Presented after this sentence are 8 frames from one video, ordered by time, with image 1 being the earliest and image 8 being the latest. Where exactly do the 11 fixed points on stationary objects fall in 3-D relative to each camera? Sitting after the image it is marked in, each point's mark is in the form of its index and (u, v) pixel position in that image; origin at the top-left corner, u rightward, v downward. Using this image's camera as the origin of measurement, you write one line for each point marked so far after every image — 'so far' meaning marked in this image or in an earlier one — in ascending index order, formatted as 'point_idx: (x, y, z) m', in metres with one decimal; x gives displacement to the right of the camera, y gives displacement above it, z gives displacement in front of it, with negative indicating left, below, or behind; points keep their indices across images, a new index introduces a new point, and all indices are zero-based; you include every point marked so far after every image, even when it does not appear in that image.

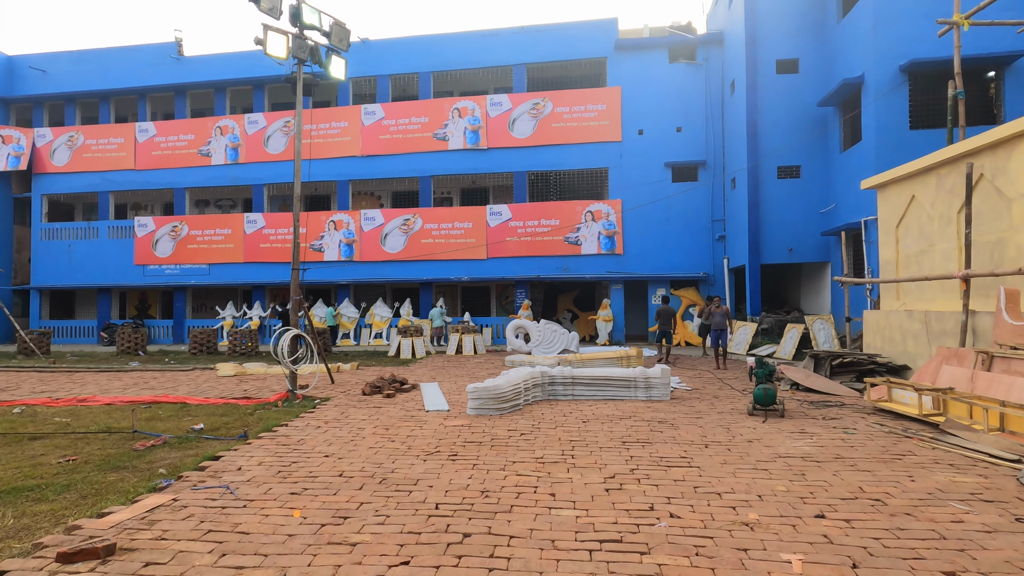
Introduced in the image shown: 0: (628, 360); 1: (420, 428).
0: (+2.3, -1.5, +10.7) m
1: (-0.9, -1.4, +5.4) m
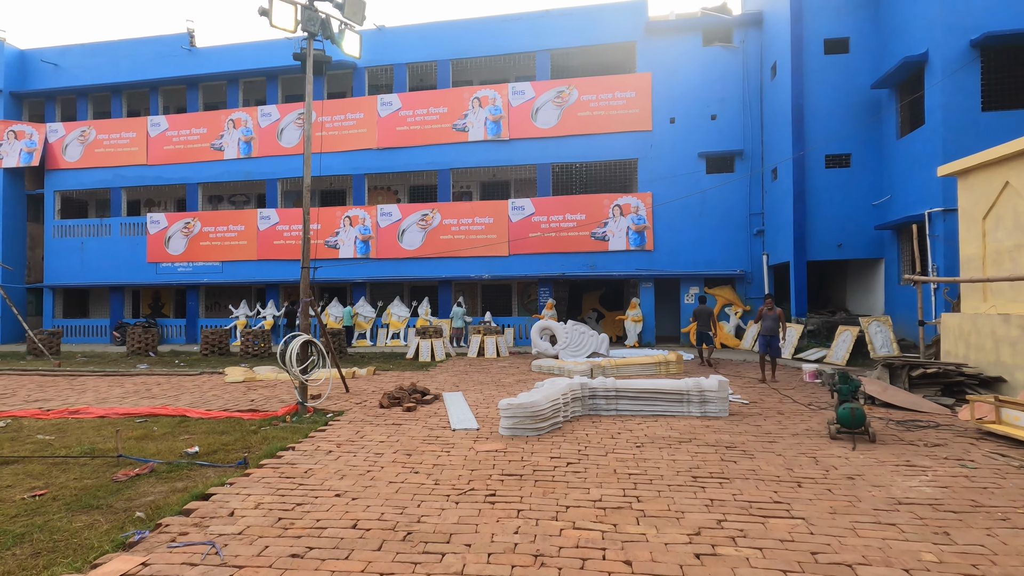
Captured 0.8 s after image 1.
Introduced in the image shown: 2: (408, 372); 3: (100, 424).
0: (+2.8, -1.4, +9.9) m
1: (-0.6, -1.4, +4.6) m
2: (-2.0, -1.6, +10.5) m
3: (-4.6, -1.5, +6.0) m
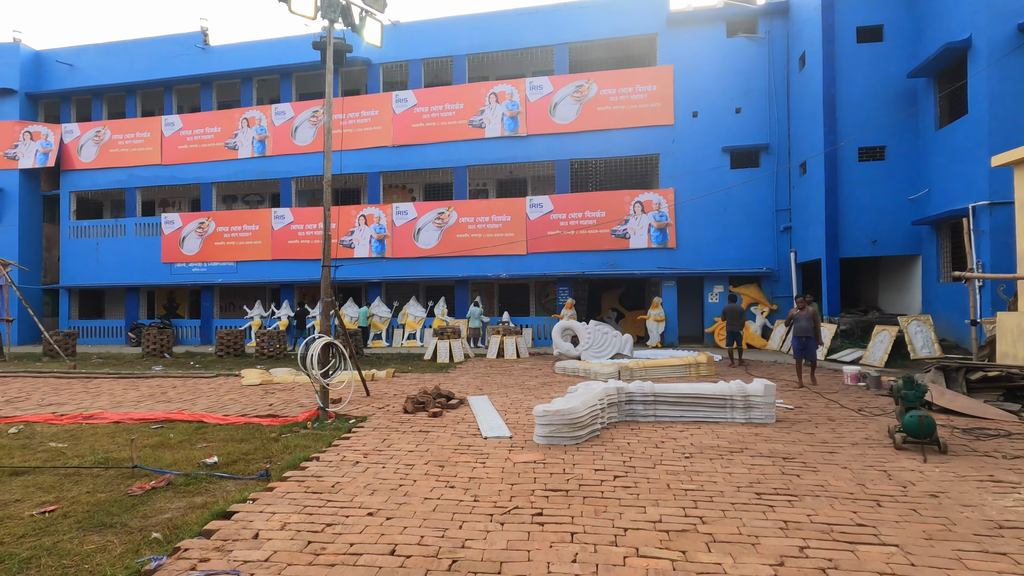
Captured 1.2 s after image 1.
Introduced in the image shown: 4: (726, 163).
0: (+3.2, -1.4, +9.5) m
1: (-0.2, -1.4, +4.3) m
2: (-1.6, -1.6, +10.2) m
3: (-4.3, -1.5, +5.8) m
4: (+5.9, +3.5, +14.8) m
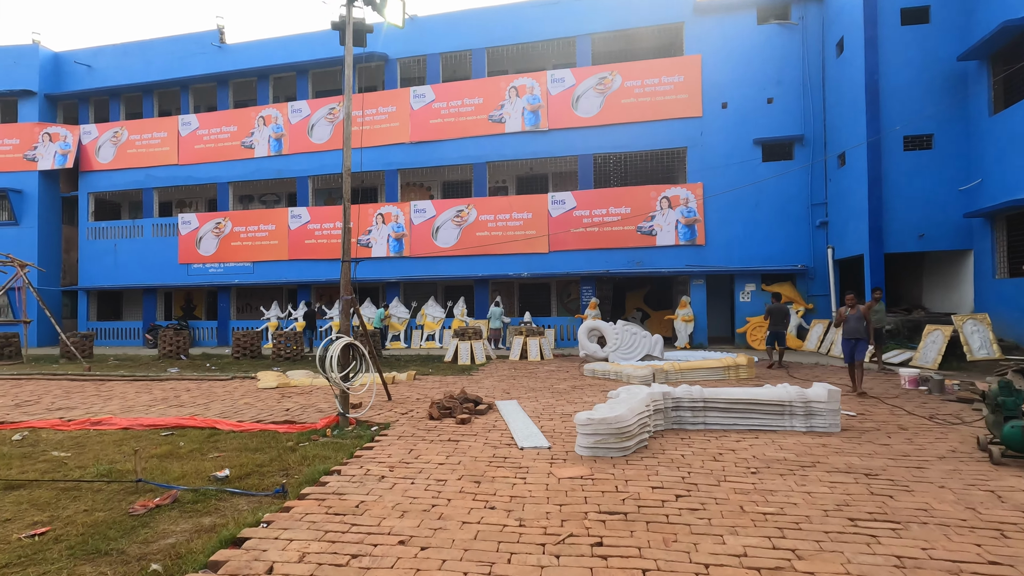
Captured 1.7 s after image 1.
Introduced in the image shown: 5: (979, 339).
0: (+3.7, -1.4, +8.9) m
1: (+0.1, -1.4, +3.8) m
2: (-1.1, -1.6, +9.7) m
3: (-3.9, -1.5, +5.4) m
4: (+6.5, +3.5, +14.1) m
5: (+8.2, -0.9, +9.3) m
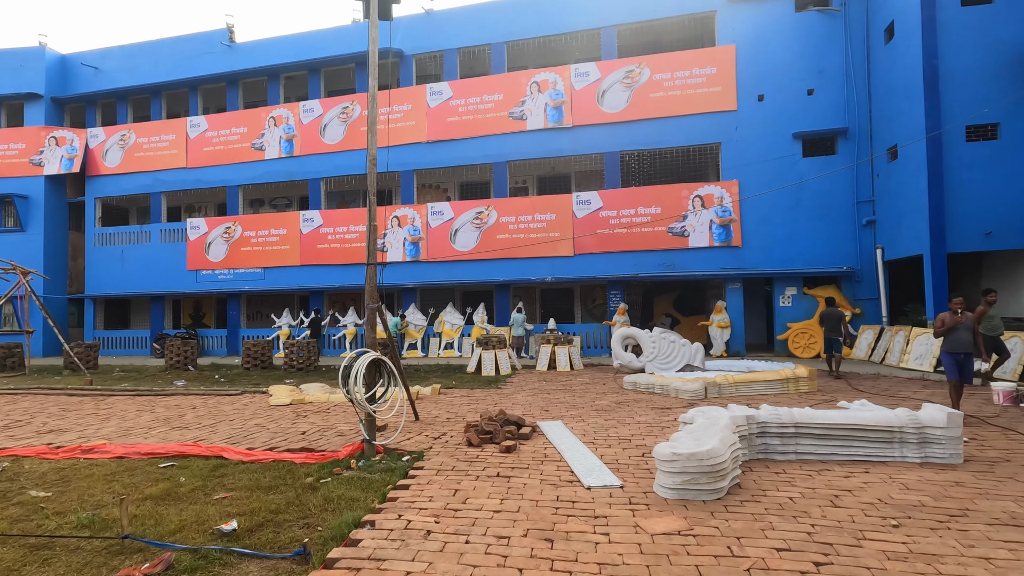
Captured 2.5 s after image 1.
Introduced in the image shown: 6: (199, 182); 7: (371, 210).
0: (+4.2, -1.4, +8.0) m
1: (+0.5, -1.4, +3.0) m
2: (-0.6, -1.7, +8.9) m
3: (-3.4, -1.6, +4.6) m
4: (+7.1, +3.4, +13.3) m
5: (+8.7, -0.9, +8.4) m
6: (-10.4, +3.5, +17.7) m
7: (-1.5, +0.8, +5.6) m
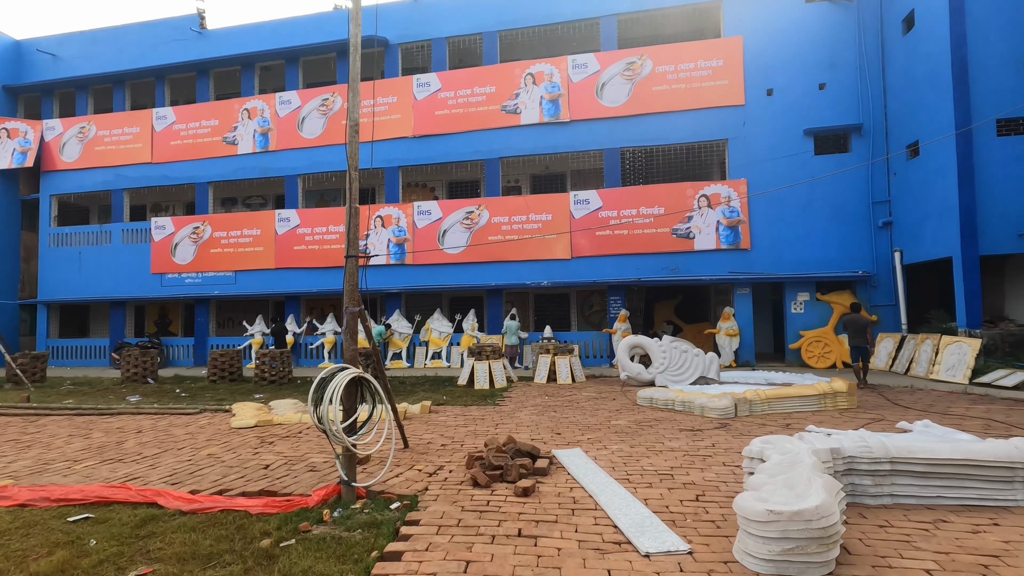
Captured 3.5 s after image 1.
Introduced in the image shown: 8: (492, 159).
0: (+4.3, -1.5, +7.1) m
1: (+0.7, -1.4, +2.0) m
2: (-0.6, -1.8, +7.9) m
3: (-3.3, -1.6, +3.5) m
4: (+7.0, +3.3, +12.5) m
5: (+8.7, -1.0, +7.6) m
6: (-10.6, +3.4, +16.4) m
7: (-1.4, +0.8, +4.5) m
8: (-0.5, +3.4, +14.2) m
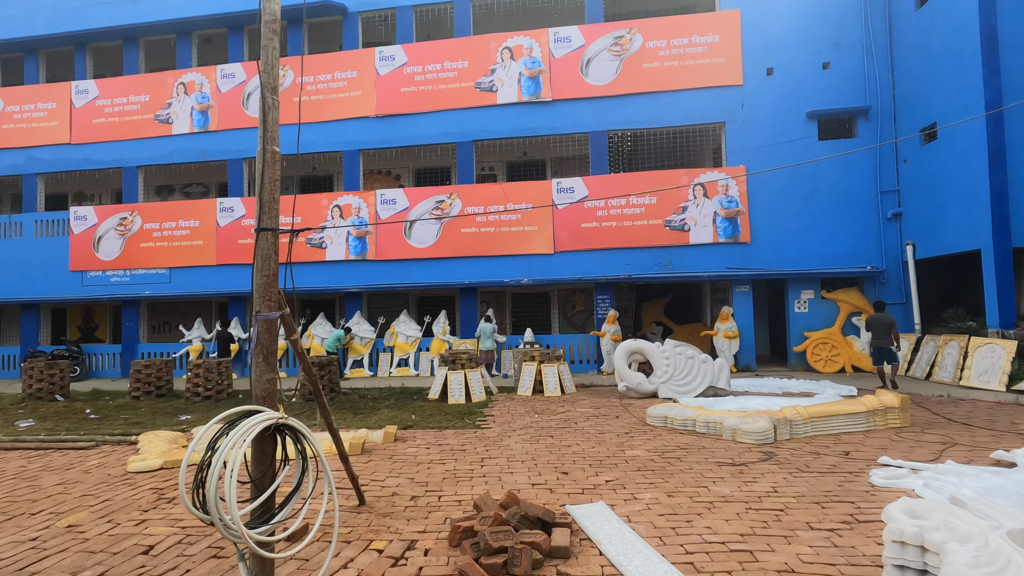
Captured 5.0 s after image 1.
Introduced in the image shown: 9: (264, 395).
0: (+4.1, -1.4, +5.9) m
1: (+0.9, -1.3, +0.6) m
2: (-0.8, -1.7, +6.4) m
3: (-3.2, -1.5, +1.8) m
4: (+6.5, +3.4, +11.5) m
5: (+8.5, -0.9, +6.7) m
6: (-11.3, +3.4, +14.2) m
7: (-1.3, +0.8, +3.0) m
8: (-1.1, +3.4, +12.7) m
9: (-1.1, -0.5, +2.7) m
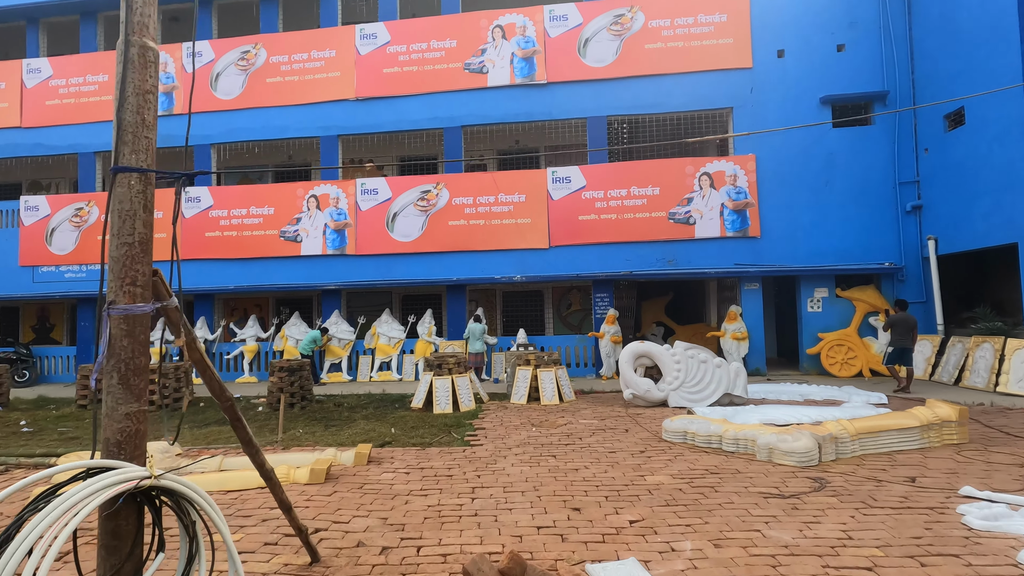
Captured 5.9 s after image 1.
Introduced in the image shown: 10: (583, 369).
0: (+4.1, -1.4, +5.1) m
1: (+1.0, -1.3, -0.3) m
2: (-0.8, -1.7, +5.4) m
3: (-3.1, -1.5, +0.8) m
4: (+6.3, +3.4, +10.7) m
5: (+8.5, -0.9, +6.0) m
6: (-11.6, +3.5, +13.0) m
7: (-1.3, +0.9, +2.0) m
8: (-1.3, +3.5, +11.7) m
9: (-1.1, -0.4, +1.7) m
10: (+1.4, -1.6, +10.8) m
